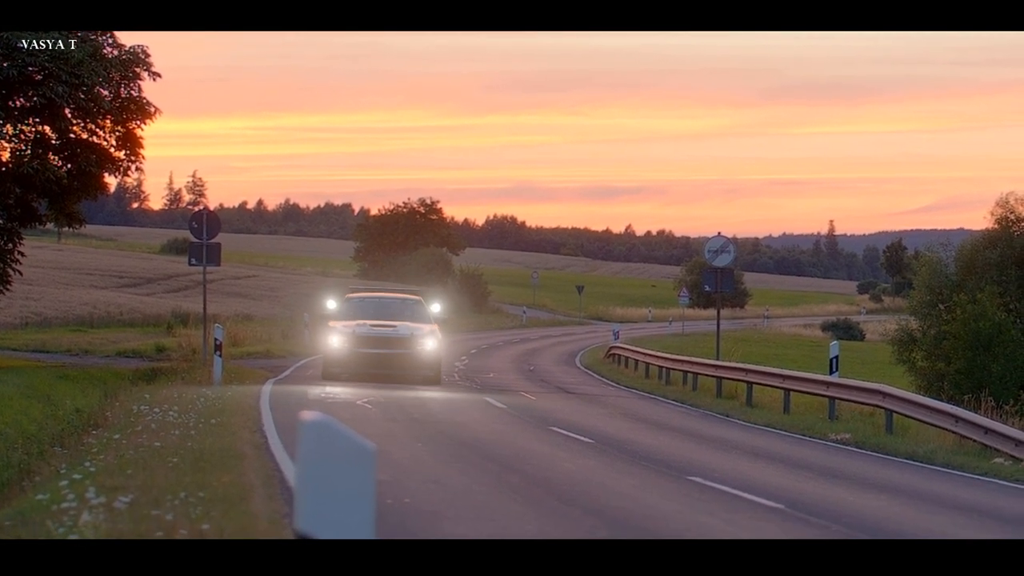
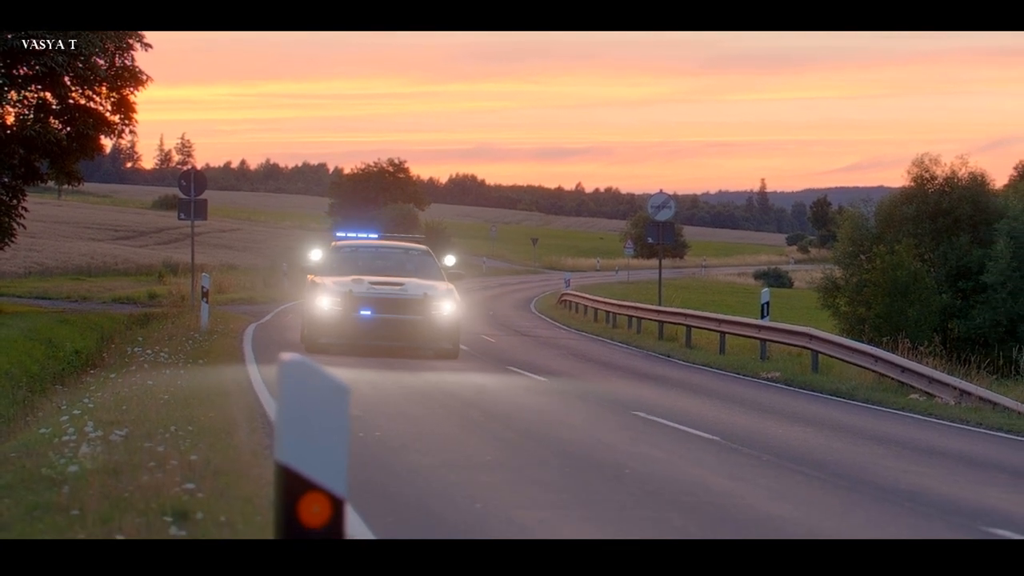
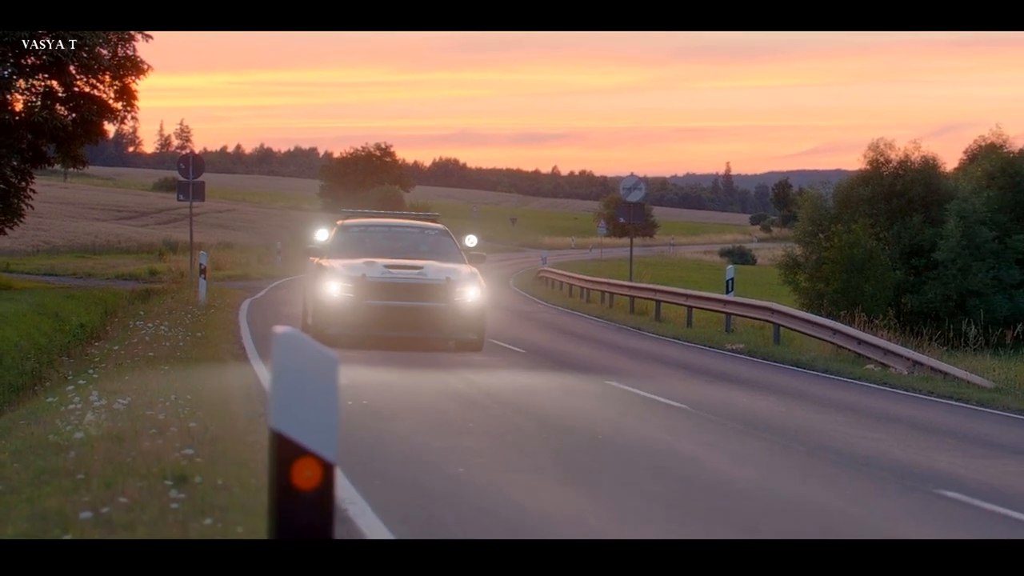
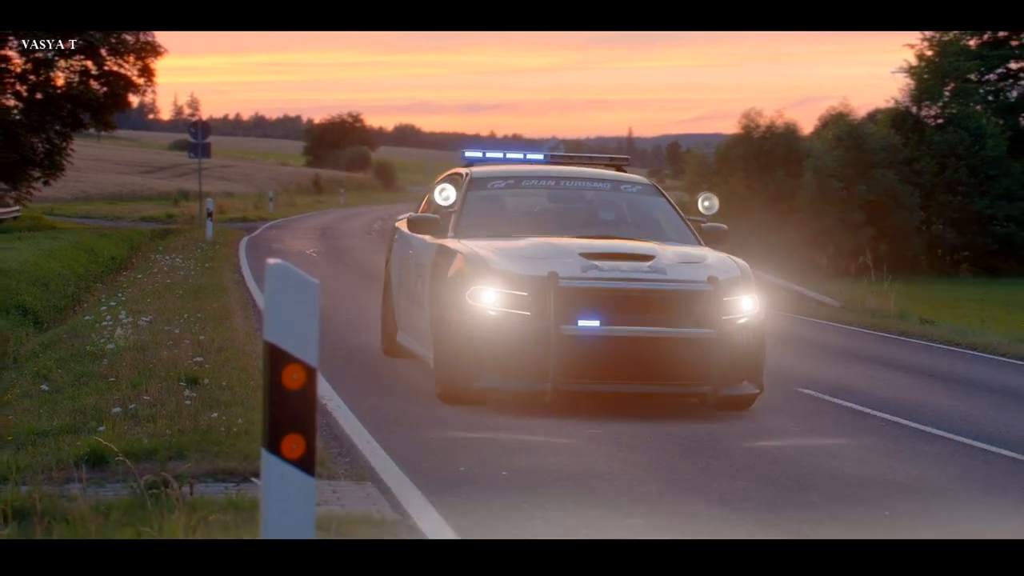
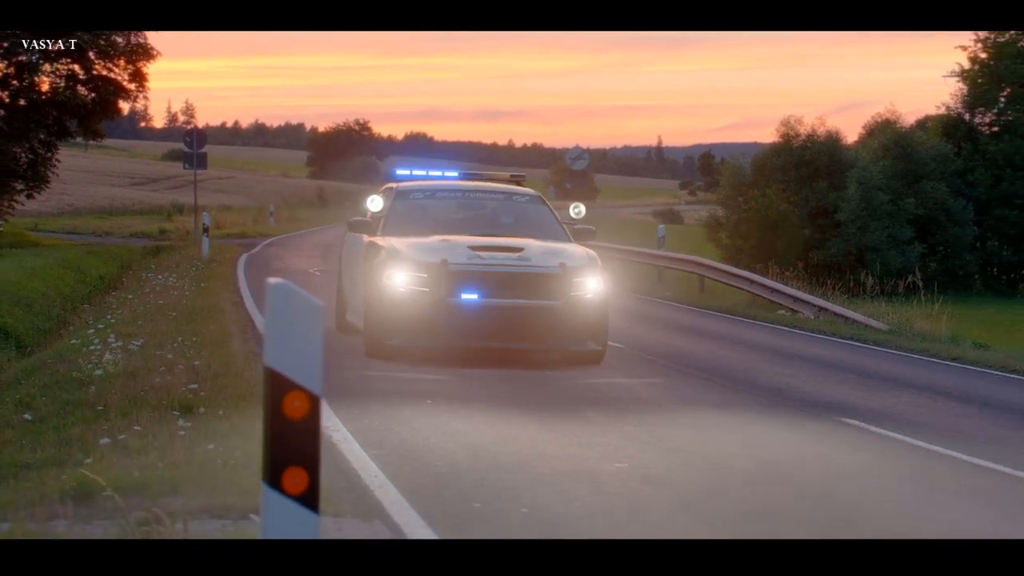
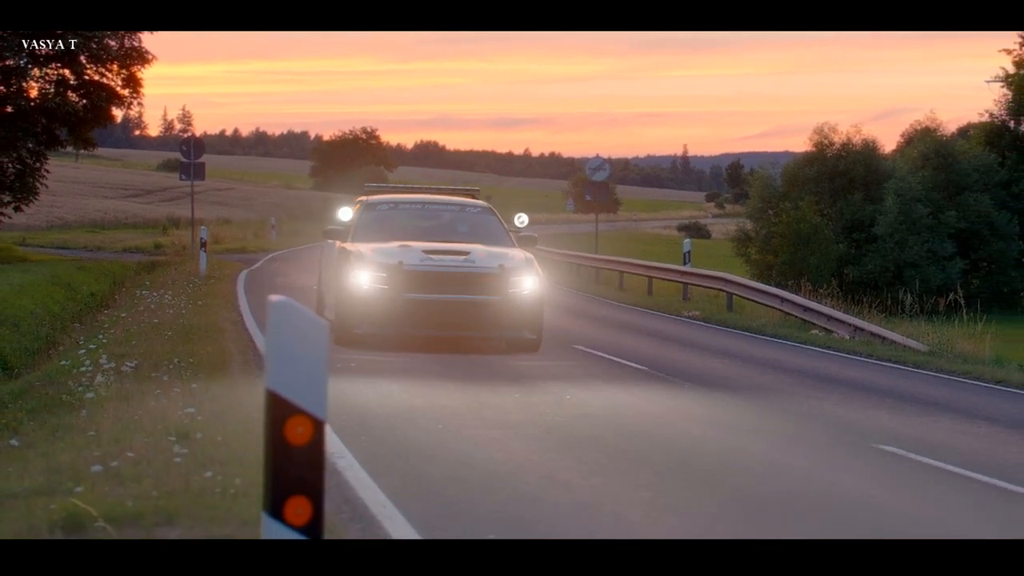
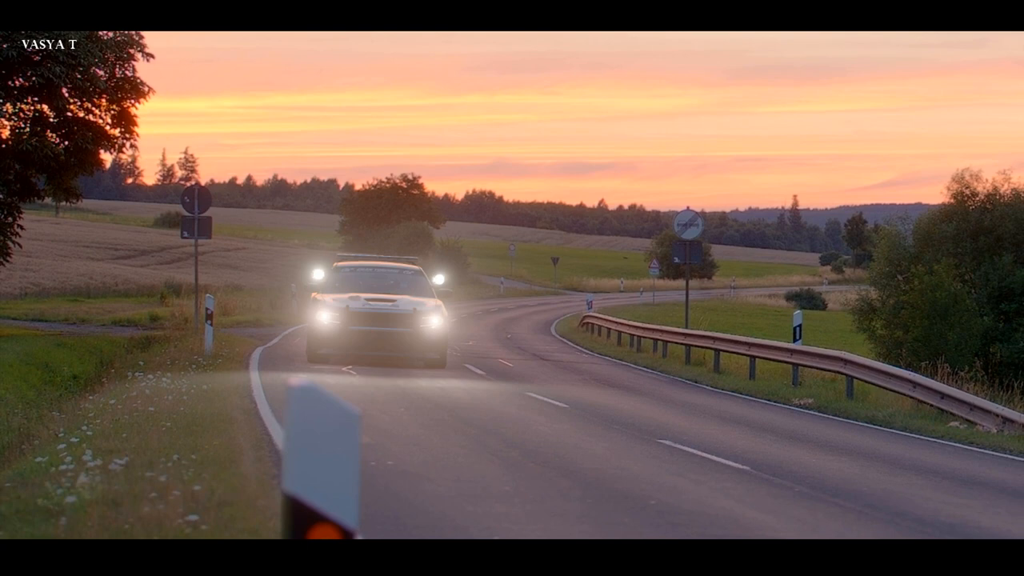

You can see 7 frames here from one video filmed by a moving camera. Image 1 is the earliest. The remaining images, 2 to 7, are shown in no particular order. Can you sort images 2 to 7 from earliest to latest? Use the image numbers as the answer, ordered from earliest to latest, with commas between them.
7, 2, 3, 6, 5, 4
